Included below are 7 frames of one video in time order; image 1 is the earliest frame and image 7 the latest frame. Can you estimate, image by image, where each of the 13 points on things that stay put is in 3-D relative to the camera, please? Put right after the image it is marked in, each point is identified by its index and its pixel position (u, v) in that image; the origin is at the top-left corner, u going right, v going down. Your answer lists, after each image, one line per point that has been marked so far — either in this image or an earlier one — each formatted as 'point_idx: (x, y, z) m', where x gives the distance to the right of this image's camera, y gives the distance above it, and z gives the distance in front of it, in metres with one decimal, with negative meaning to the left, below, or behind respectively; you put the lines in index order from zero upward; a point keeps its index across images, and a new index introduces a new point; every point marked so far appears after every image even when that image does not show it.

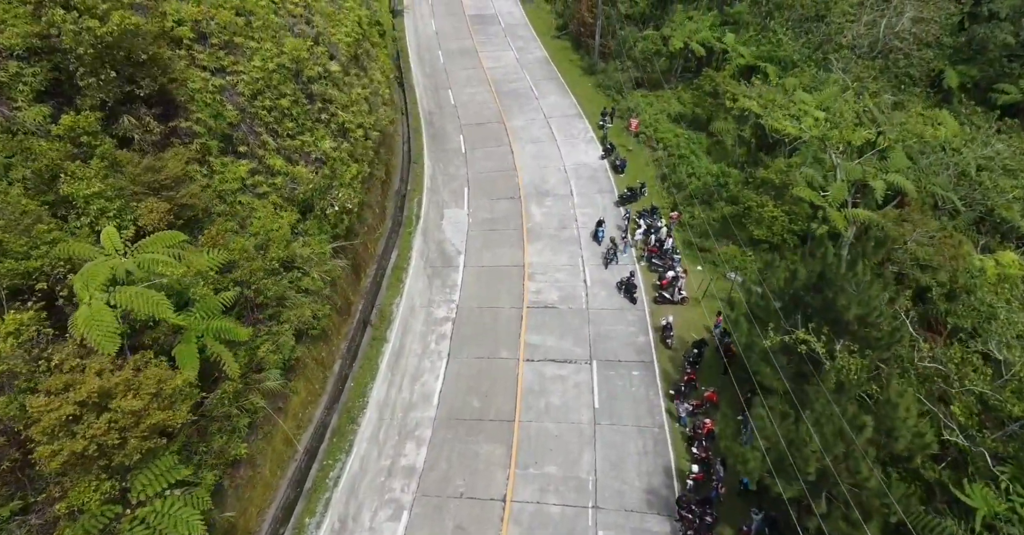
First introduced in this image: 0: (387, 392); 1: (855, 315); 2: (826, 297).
0: (-3.7, -3.6, +16.7) m
1: (+7.0, -1.0, +11.6) m
2: (+6.6, -0.6, +12.1) m
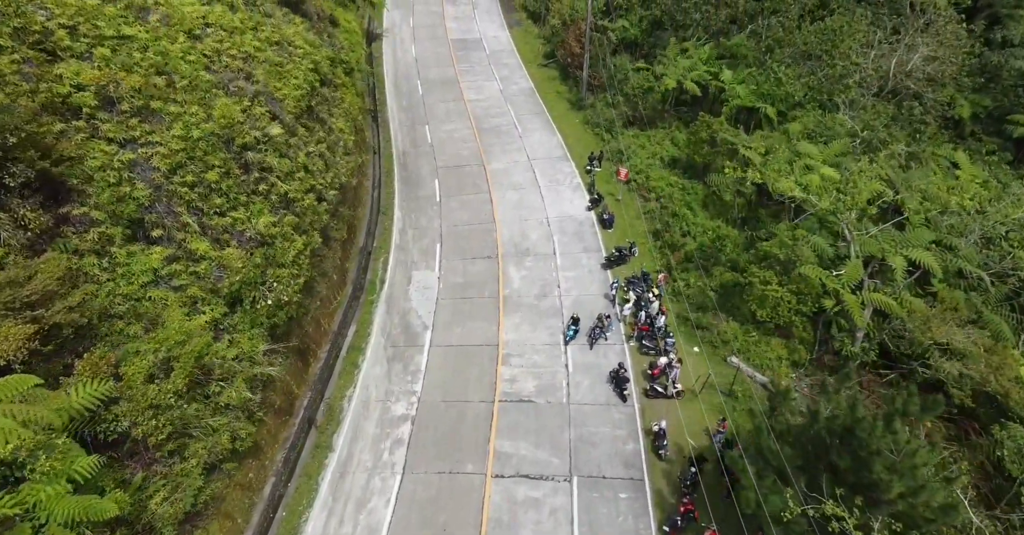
0: (-4.6, -6.3, +14.0) m
1: (+6.1, -3.5, +9.0) m
2: (+5.8, -3.2, +9.5) m
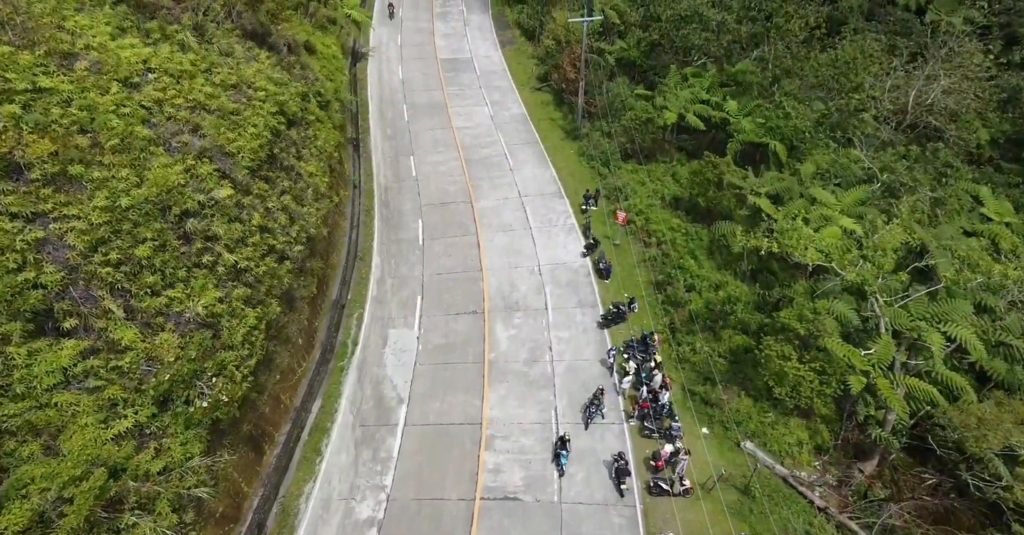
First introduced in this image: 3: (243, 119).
0: (-5.0, -8.3, +11.7) m
1: (+5.7, -5.5, +6.8) m
2: (+5.3, -5.1, +7.3) m
3: (-8.3, +4.6, +17.6) m
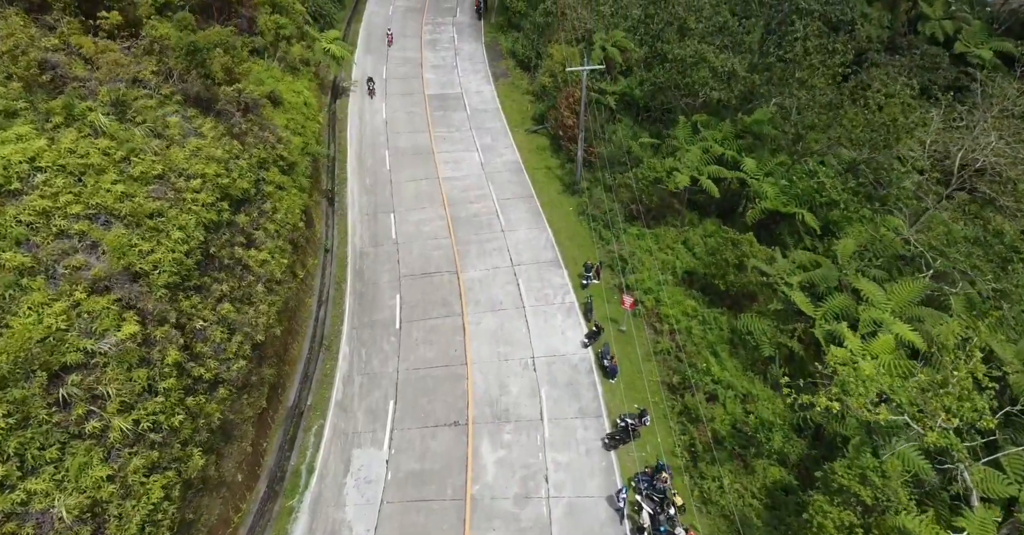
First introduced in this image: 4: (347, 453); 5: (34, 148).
0: (-5.3, -11.5, +8.1) m
1: (+5.3, -8.5, +3.3) m
2: (+5.0, -8.1, +3.8) m
3: (-8.7, +1.3, +14.3) m
4: (-5.1, -5.8, +17.8) m
5: (-10.9, +2.8, +13.2) m
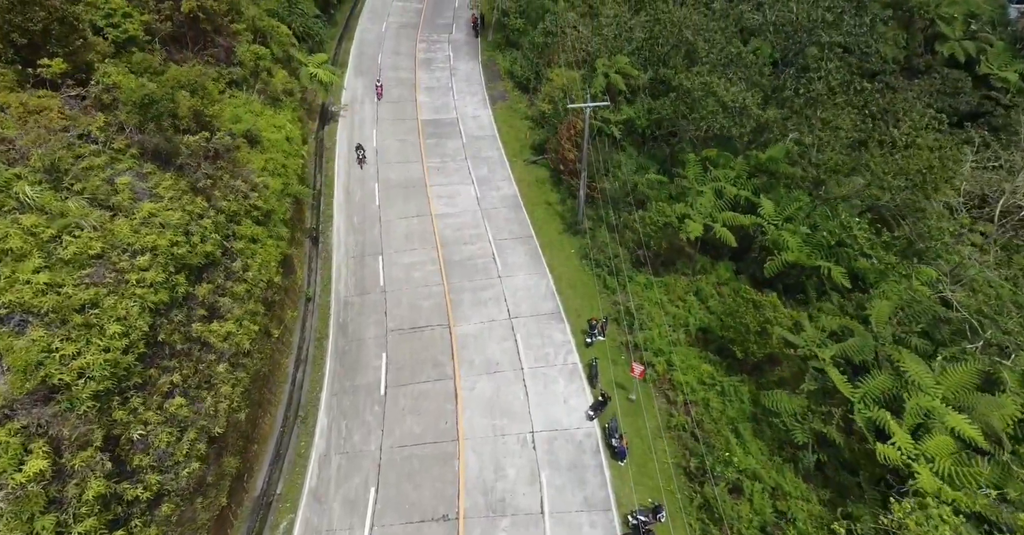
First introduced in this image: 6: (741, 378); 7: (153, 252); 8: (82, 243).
0: (-5.4, -13.5, +5.9) m
1: (+5.2, -10.4, +1.1) m
2: (+4.9, -10.1, +1.6) m
3: (-8.8, -0.8, +12.2) m
4: (-5.2, -7.9, +15.7) m
5: (-11.1, +0.7, +11.1) m
6: (+7.5, -3.6, +18.9) m
7: (-9.3, +0.3, +14.8) m
8: (-10.0, +0.7, +13.4) m
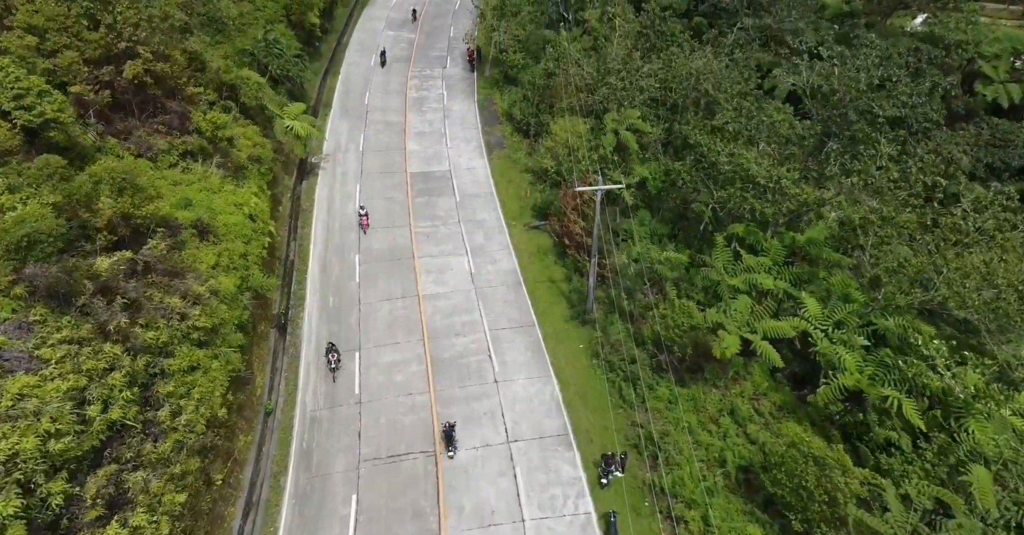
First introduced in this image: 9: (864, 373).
0: (-5.4, -17.2, +1.7) m
1: (+5.2, -13.9, -3.0) m
2: (+4.8, -13.6, -2.5) m
3: (-8.9, -4.7, +8.3) m
4: (-5.2, -11.8, +11.6) m
5: (-11.2, -3.1, +7.2) m
6: (+7.5, -7.5, +14.9) m
7: (-9.4, -3.6, +10.9) m
8: (-10.1, -3.2, +9.5) m
9: (+10.7, -3.2, +17.4) m
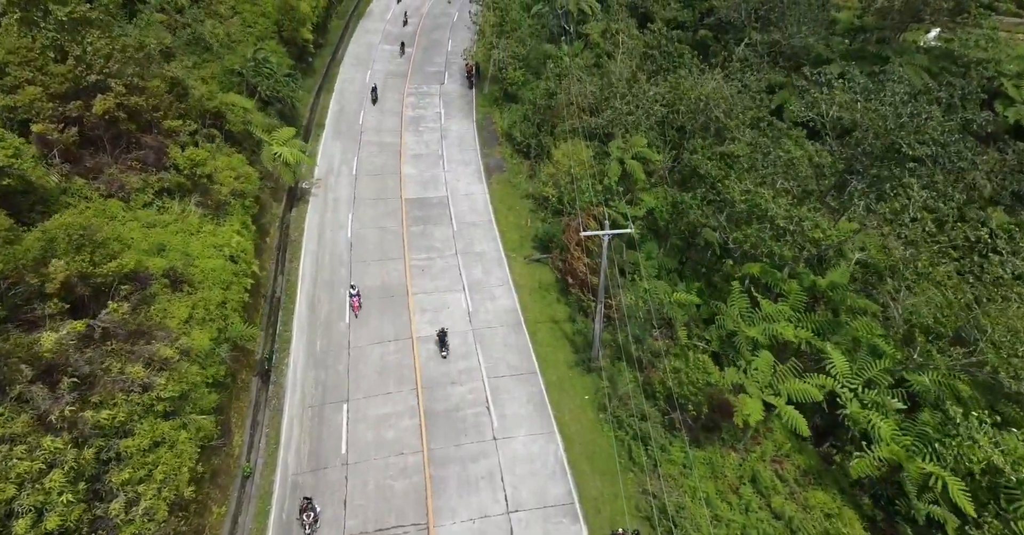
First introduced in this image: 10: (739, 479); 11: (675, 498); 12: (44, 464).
0: (-5.4, -18.8, -0.1) m
1: (+5.2, -15.4, -4.8) m
2: (+4.8, -15.1, -4.3) m
3: (-8.9, -6.3, +6.6) m
4: (-5.2, -13.5, +9.8) m
5: (-11.2, -4.8, +5.6) m
6: (+7.4, -9.1, +13.1) m
7: (-9.4, -5.2, +9.2) m
8: (-10.1, -4.9, +7.8) m
9: (+10.7, -4.9, +15.6) m
10: (+7.2, -6.6, +17.9) m
11: (+4.9, -7.1, +17.6) m
12: (-9.7, -4.0, +12.2) m
